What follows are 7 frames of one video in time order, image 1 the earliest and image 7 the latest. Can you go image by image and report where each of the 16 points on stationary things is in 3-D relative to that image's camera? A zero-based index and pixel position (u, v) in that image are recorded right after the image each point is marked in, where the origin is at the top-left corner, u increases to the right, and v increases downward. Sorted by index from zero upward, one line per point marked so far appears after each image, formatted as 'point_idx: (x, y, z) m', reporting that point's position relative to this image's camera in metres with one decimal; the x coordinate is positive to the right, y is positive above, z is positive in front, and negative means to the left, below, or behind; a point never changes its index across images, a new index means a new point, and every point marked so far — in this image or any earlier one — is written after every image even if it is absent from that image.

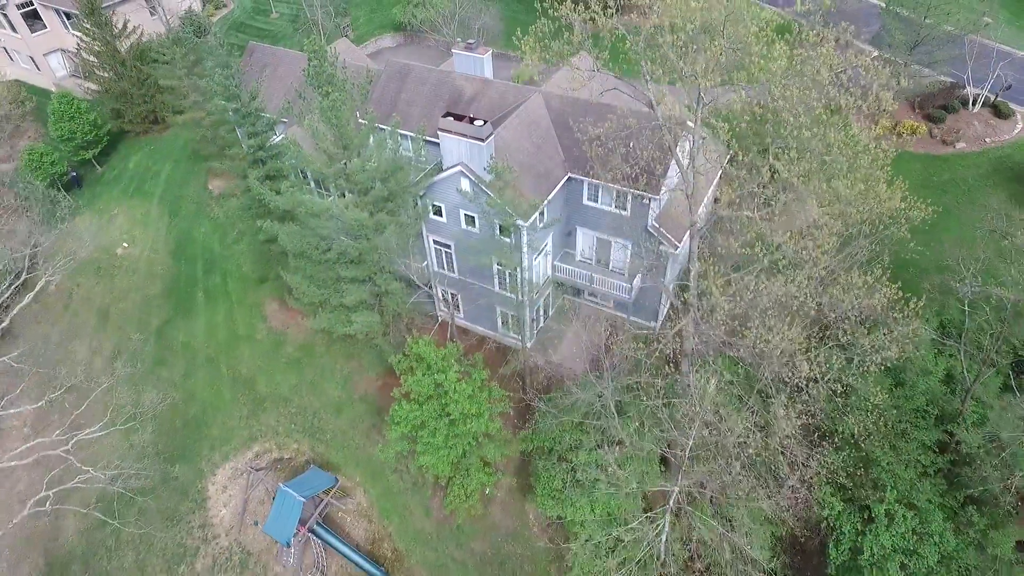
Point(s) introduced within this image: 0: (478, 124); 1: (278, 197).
0: (-1.0, +4.9, +17.9) m
1: (-7.3, +2.8, +18.8) m
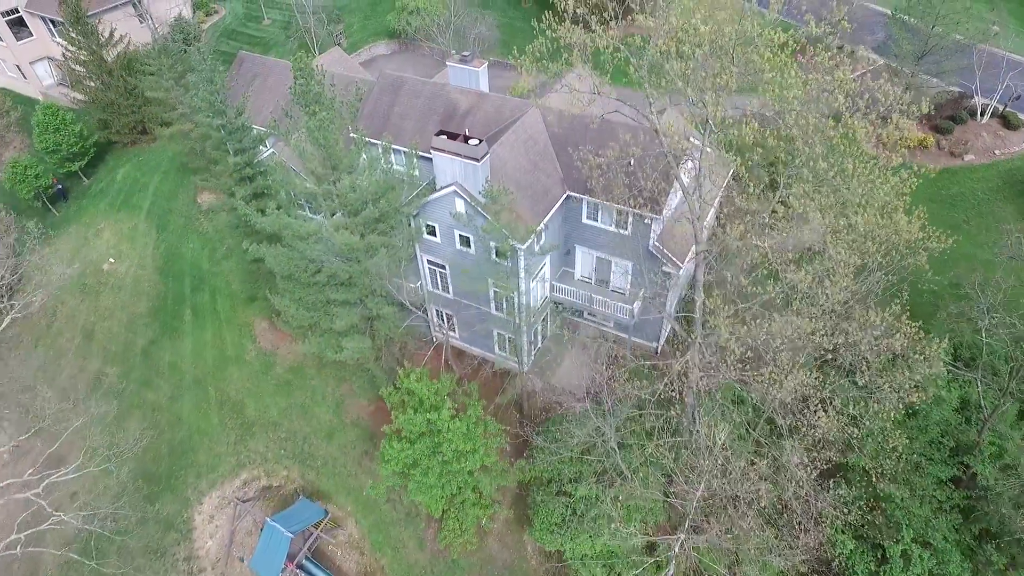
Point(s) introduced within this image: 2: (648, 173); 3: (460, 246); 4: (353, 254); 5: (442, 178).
0: (-1.1, +4.1, +17.1) m
1: (-7.4, +2.1, +18.0) m
2: (+4.4, +3.6, +19.2) m
3: (-1.7, +1.4, +19.7) m
4: (-4.6, +1.0, +17.6) m
5: (-2.2, +3.4, +18.4) m
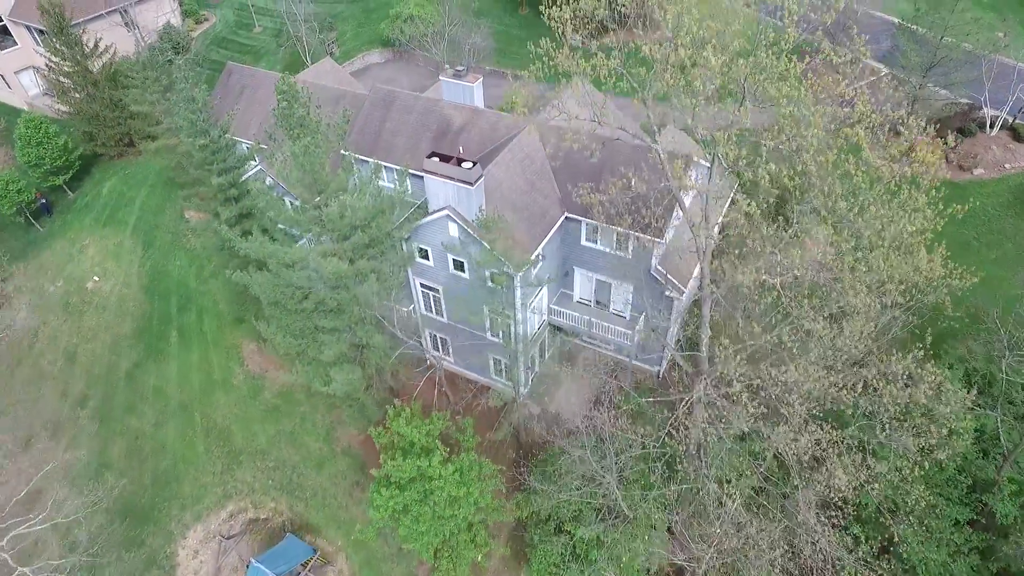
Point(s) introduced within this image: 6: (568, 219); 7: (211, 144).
0: (-1.2, +3.3, +16.3) m
1: (-7.5, +1.2, +17.2) m
2: (+4.2, +2.8, +18.4) m
3: (-1.8, +0.6, +18.8) m
4: (-4.8, +0.2, +16.7) m
5: (-2.3, +2.6, +17.6) m
6: (+1.8, +2.2, +19.5) m
7: (-9.5, +4.6, +19.1) m
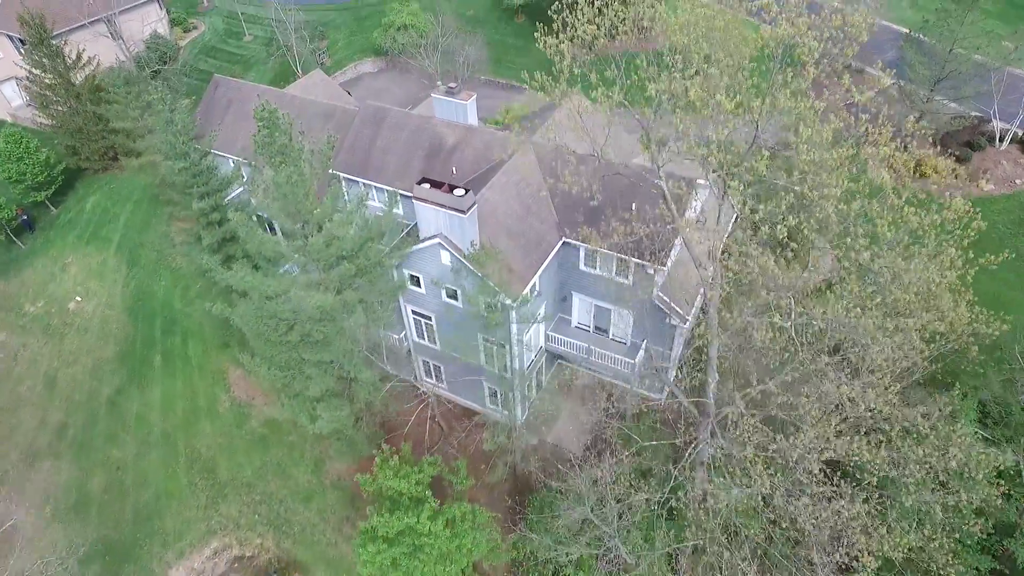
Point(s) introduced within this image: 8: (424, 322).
0: (-1.4, +2.4, +15.5) m
1: (-7.7, +0.3, +16.3) m
2: (+4.1, +2.0, +17.6) m
3: (-2.0, -0.3, +18.0) m
4: (-4.9, -0.7, +15.9) m
5: (-2.4, +1.7, +16.8) m
6: (+1.7, +1.4, +18.6) m
7: (-9.7, +3.7, +18.2) m
8: (-2.9, -1.1, +19.4) m
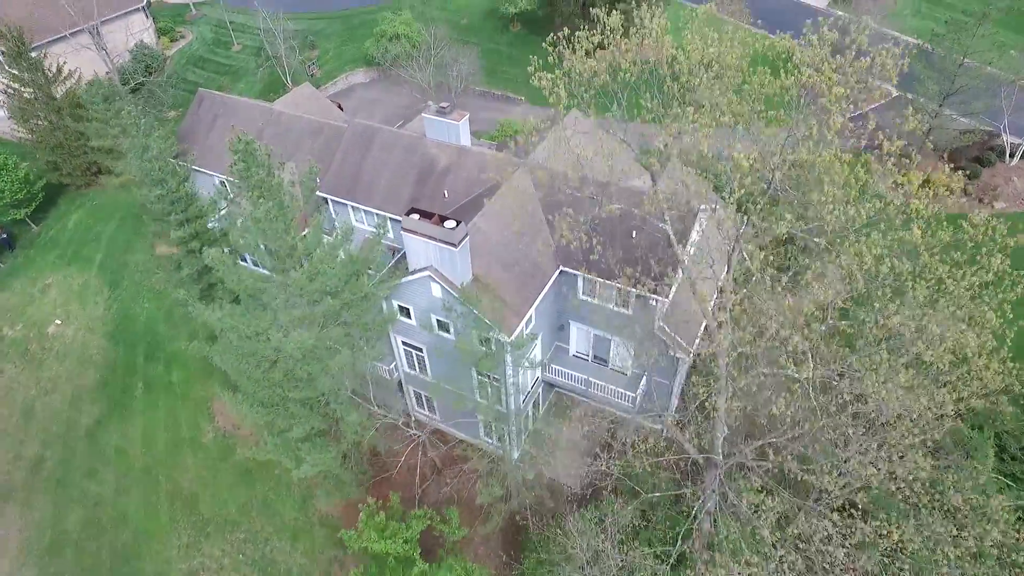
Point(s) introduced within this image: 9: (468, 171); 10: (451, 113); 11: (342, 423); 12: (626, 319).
0: (-1.5, +1.5, +14.6) m
1: (-7.8, -0.6, +15.4) m
2: (+3.9, +1.1, +16.7) m
3: (-2.1, -1.2, +17.1) m
4: (-5.0, -1.6, +15.0) m
5: (-2.6, +0.8, +15.9) m
6: (+1.5, +0.5, +17.8) m
7: (-9.8, +2.7, +17.3) m
8: (-3.0, -2.0, +18.5) m
9: (-1.4, +3.7, +19.1) m
10: (-2.0, +5.7, +19.6) m
11: (-4.8, -3.8, +17.0) m
12: (+3.4, -0.9, +17.8) m
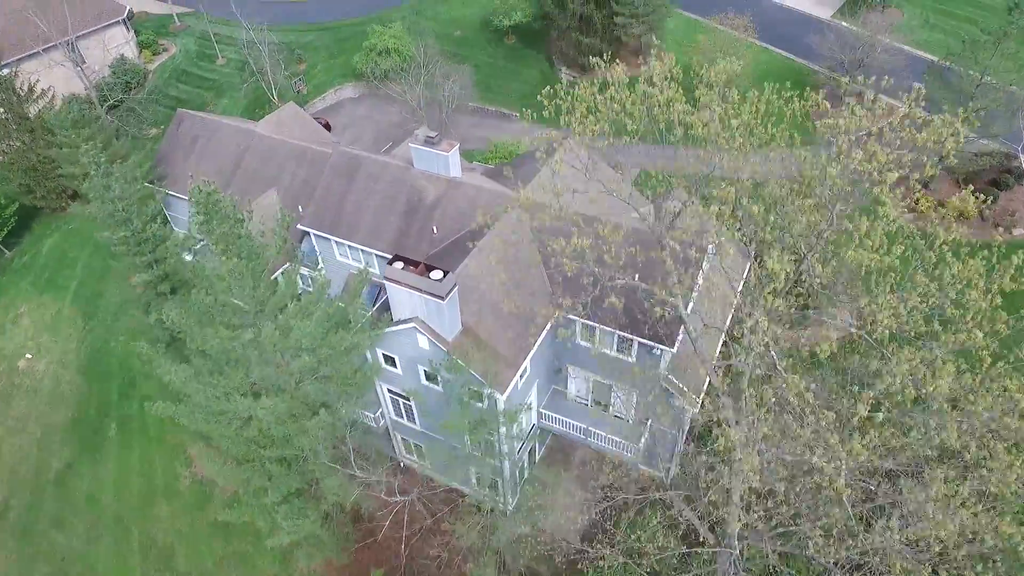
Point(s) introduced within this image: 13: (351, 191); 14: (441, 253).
0: (-1.7, +0.3, +13.4) m
1: (-8.0, -1.9, +14.2) m
2: (+3.8, -0.2, +15.5) m
3: (-2.3, -2.5, +15.9) m
4: (-5.2, -2.9, +13.8) m
5: (-2.7, -0.5, +14.6) m
6: (+1.3, -0.8, +16.6) m
7: (-10.0, +1.4, +16.0) m
8: (-3.2, -3.3, +17.3) m
9: (-1.6, +2.5, +17.9) m
10: (-2.2, +4.5, +18.3) m
11: (-5.0, -5.0, +15.7) m
12: (+3.2, -2.1, +16.5) m
13: (-5.2, +3.1, +19.1) m
14: (-2.1, +1.0, +17.8) m
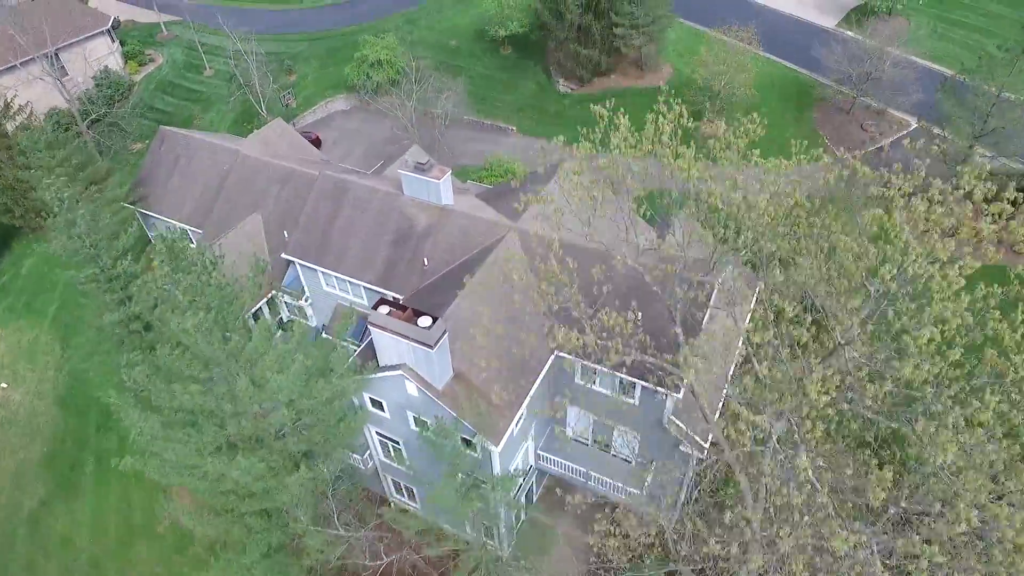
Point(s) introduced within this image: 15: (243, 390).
0: (-1.8, -0.7, +12.4) m
1: (-8.1, -2.9, +13.2) m
2: (+3.6, -1.1, +14.5) m
3: (-2.4, -3.4, +14.9) m
4: (-5.3, -3.9, +12.8) m
5: (-2.9, -1.5, +13.6) m
6: (+1.2, -1.7, +15.6) m
7: (-10.2, +0.4, +15.0) m
8: (-3.3, -4.3, +16.3) m
9: (-1.8, +1.5, +16.9) m
10: (-2.3, +3.5, +17.3) m
11: (-5.1, -6.0, +14.7) m
12: (+3.1, -3.1, +15.6) m
13: (-5.3, +2.1, +18.1) m
14: (-2.2, 0.0, +16.8) m
15: (-5.3, -2.0, +11.9) m
